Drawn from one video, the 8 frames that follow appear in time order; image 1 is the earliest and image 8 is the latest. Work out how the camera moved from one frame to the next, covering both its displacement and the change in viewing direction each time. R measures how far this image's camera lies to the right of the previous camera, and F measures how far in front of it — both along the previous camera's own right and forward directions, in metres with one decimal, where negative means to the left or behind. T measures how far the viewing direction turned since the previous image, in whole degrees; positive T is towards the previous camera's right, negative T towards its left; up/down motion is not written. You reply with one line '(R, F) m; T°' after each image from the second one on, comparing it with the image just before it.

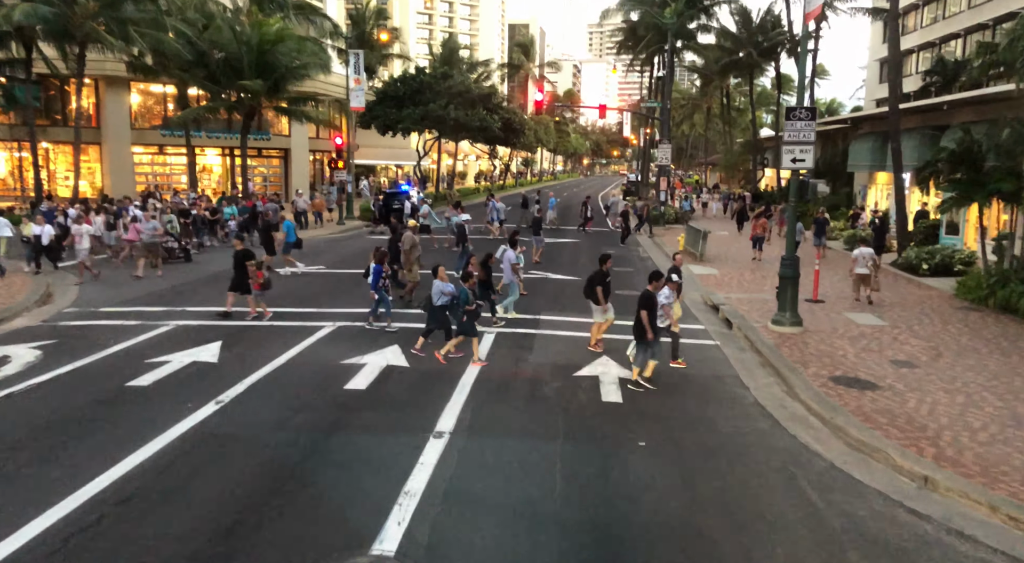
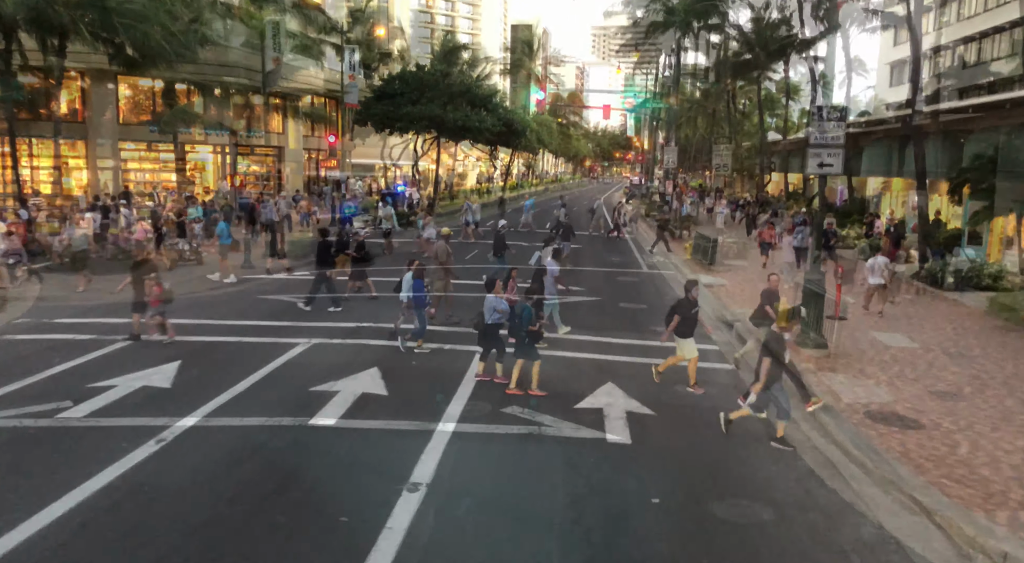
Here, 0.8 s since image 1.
(+0.1, +1.2) m; 0°
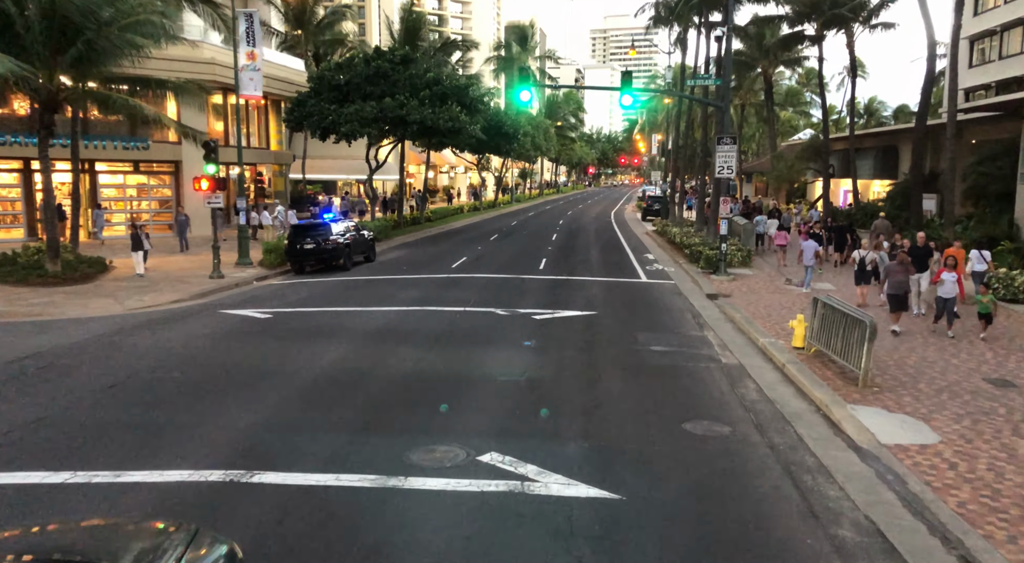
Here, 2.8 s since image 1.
(+0.2, +1.7) m; 0°
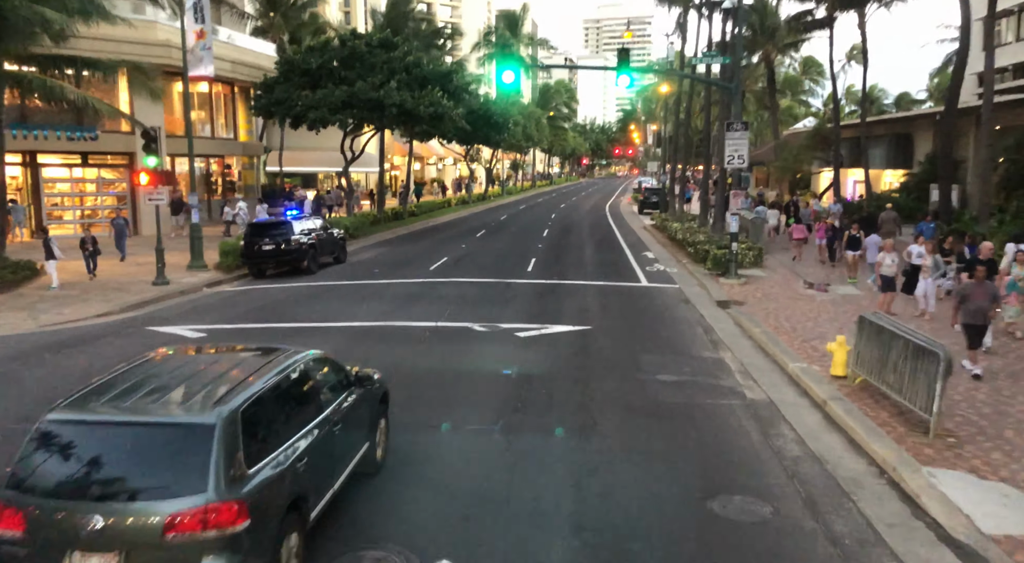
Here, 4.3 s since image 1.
(+0.3, +2.3) m; 0°
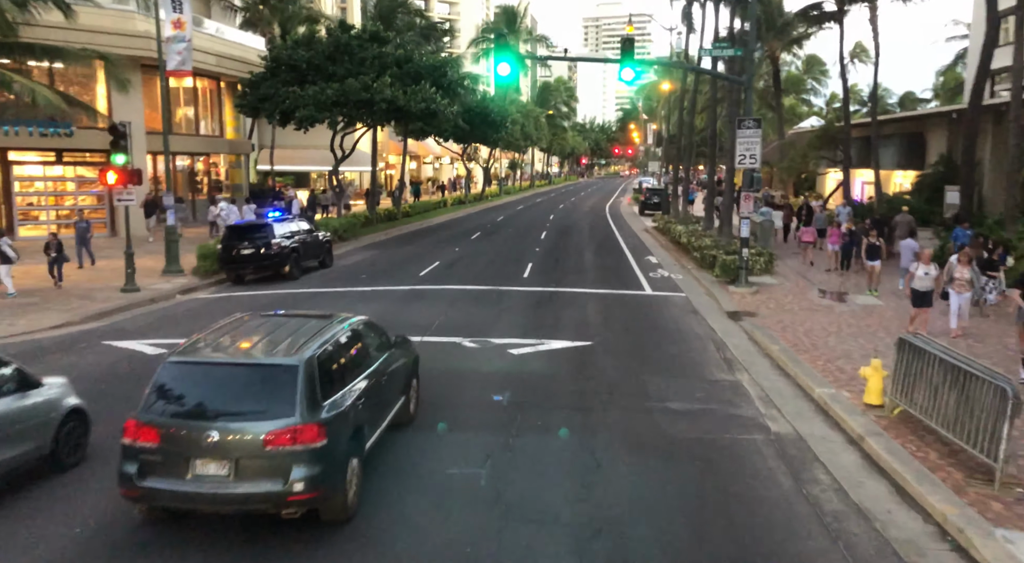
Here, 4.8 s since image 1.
(+0.1, +1.2) m; 0°
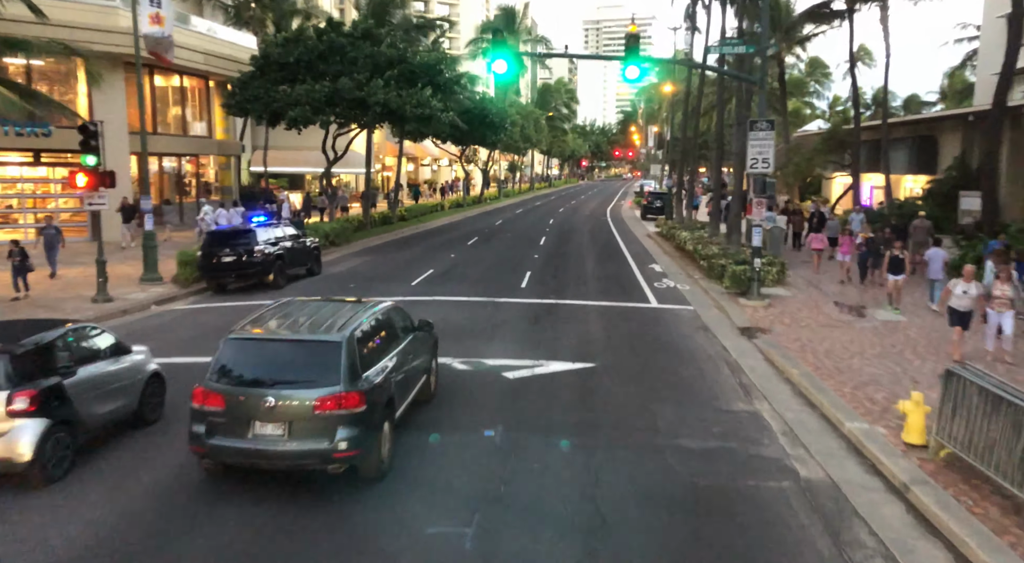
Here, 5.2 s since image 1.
(+0.1, +1.0) m; 0°
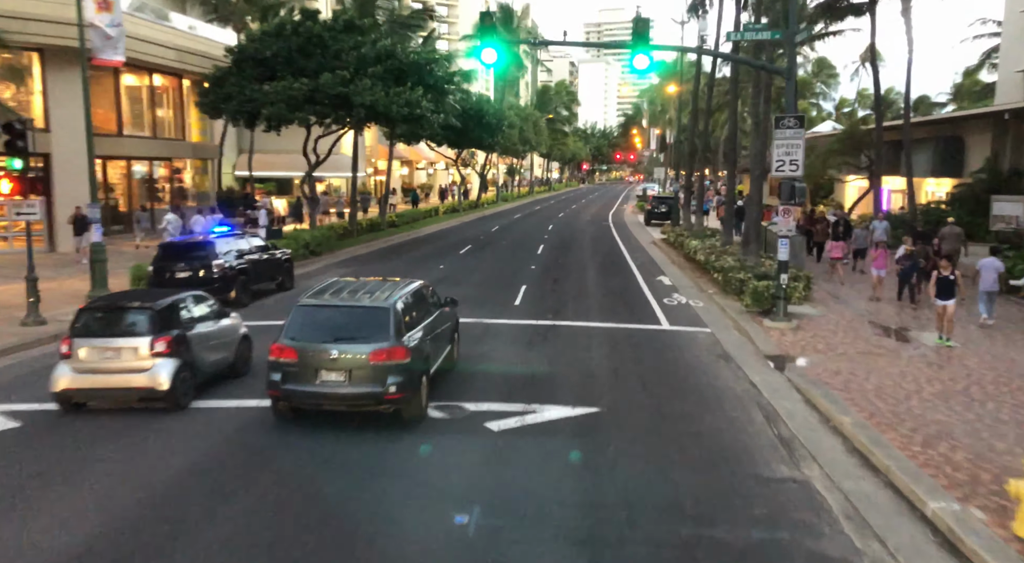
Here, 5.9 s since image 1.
(+0.2, +2.0) m; 0°
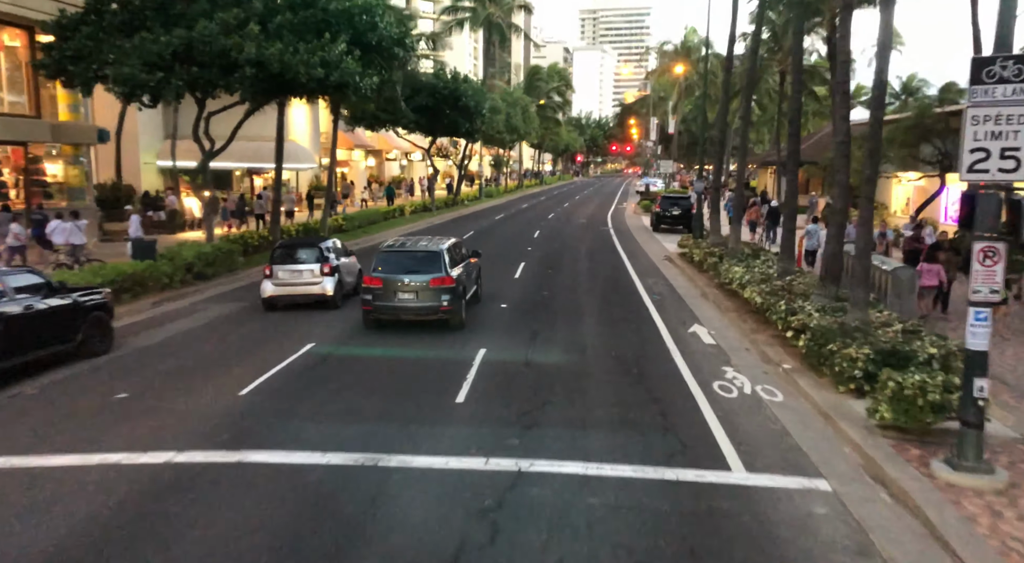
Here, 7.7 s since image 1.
(+0.6, +7.1) m; +1°
